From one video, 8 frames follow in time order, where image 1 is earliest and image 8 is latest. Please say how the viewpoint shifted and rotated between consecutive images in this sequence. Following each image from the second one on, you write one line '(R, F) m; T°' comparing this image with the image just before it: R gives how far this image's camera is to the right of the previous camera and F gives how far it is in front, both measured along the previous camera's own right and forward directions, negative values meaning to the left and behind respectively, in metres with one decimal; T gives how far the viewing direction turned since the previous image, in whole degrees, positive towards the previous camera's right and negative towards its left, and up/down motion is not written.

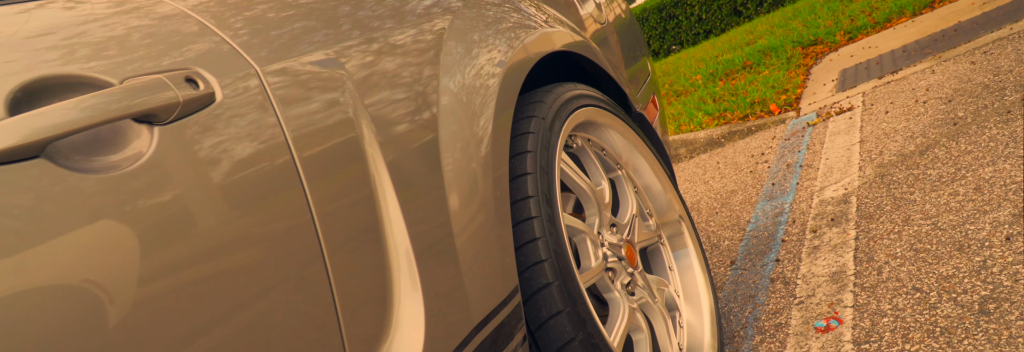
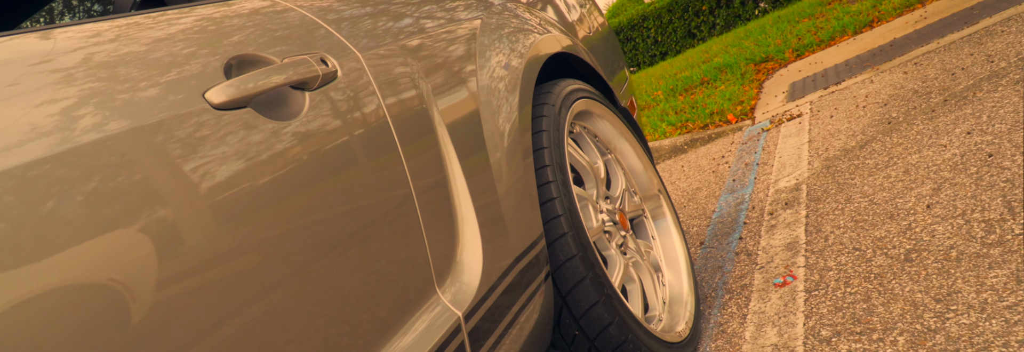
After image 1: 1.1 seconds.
(-0.2, -0.3) m; +3°
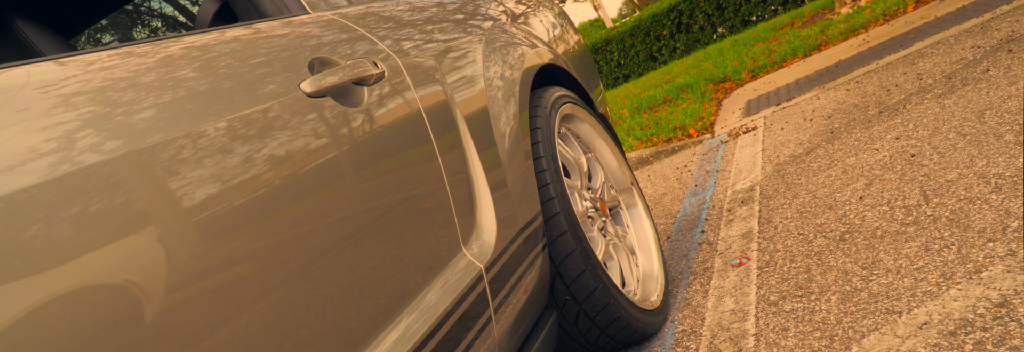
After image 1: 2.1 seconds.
(-0.1, -0.3) m; +3°
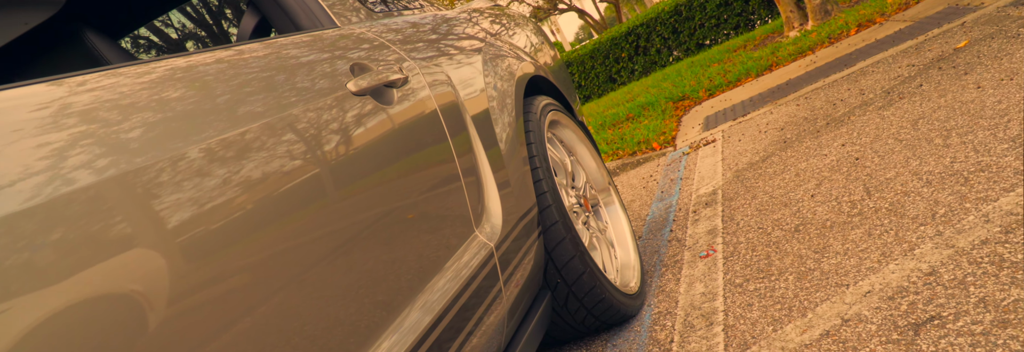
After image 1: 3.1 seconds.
(-0.1, -0.2) m; +3°
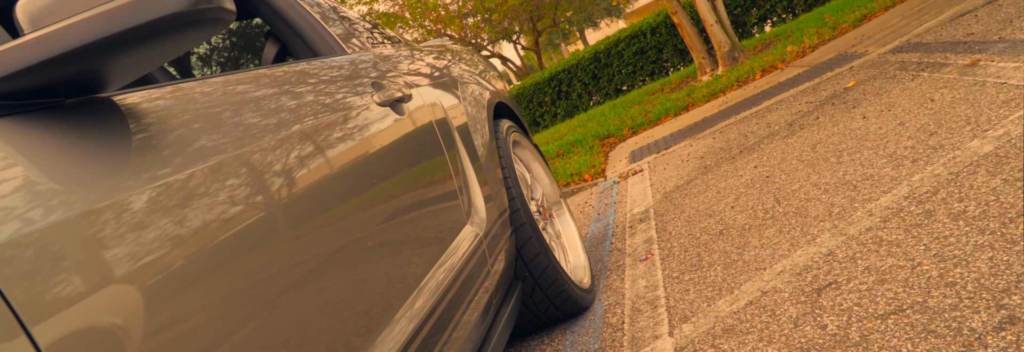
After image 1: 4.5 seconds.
(-0.2, -0.4) m; +6°
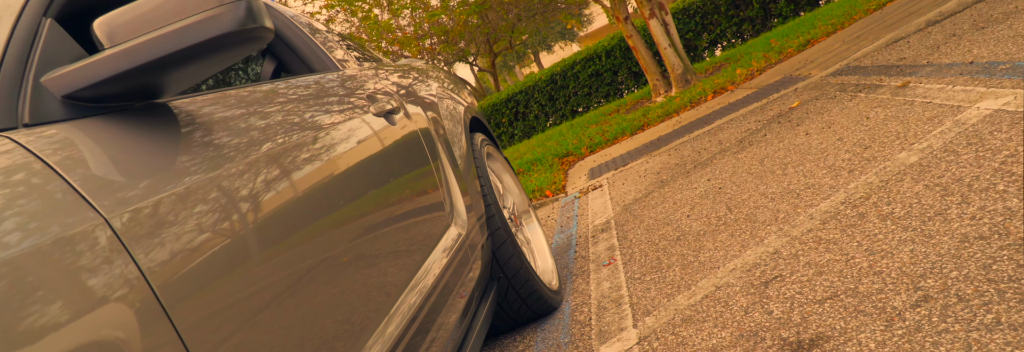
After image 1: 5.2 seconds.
(-0.1, -0.2) m; +4°
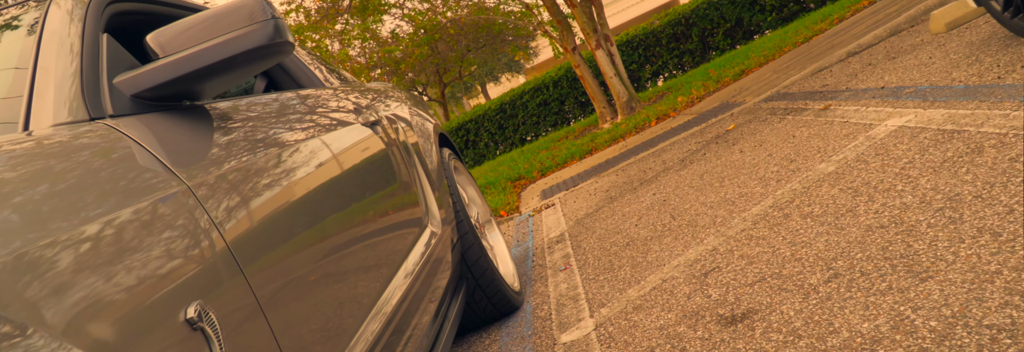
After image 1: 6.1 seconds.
(-0.1, -0.3) m; +4°
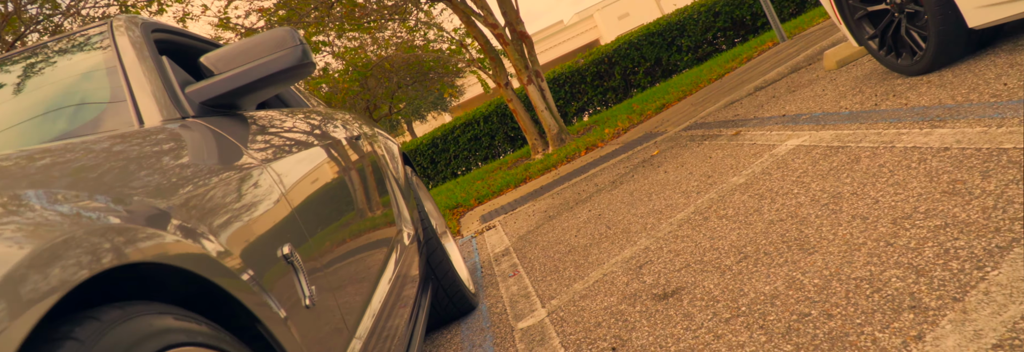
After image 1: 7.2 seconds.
(-0.2, -0.4) m; +6°
